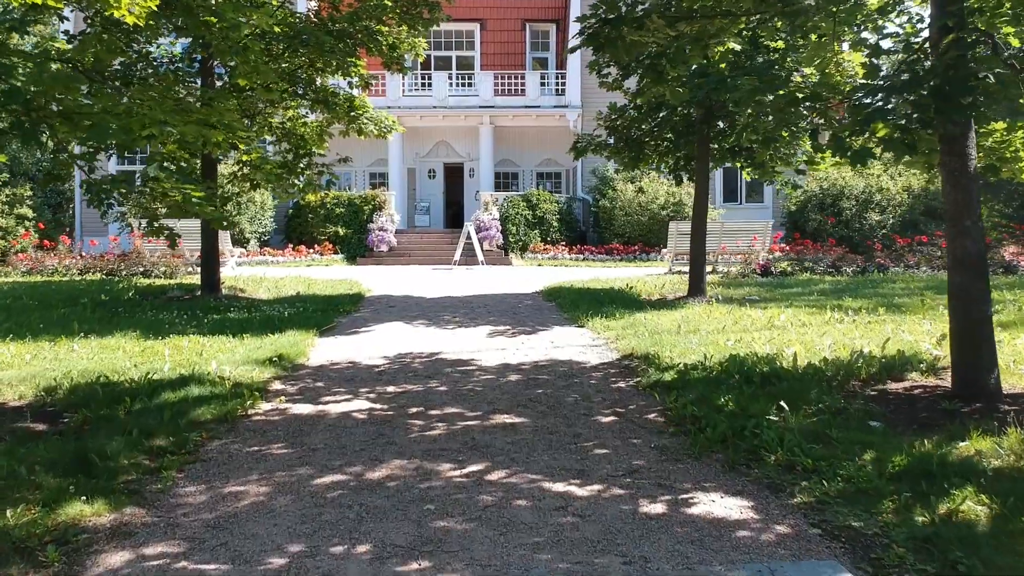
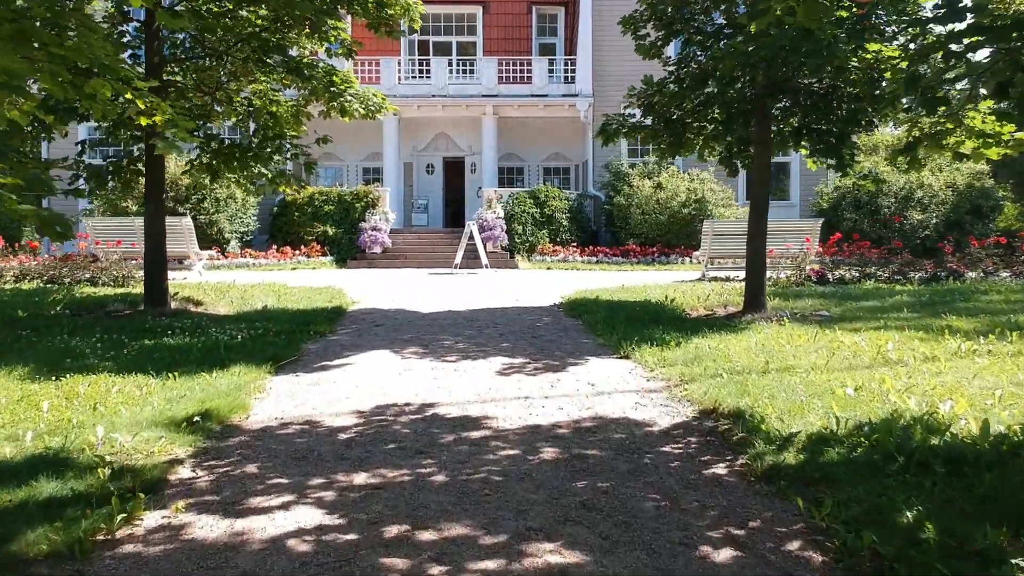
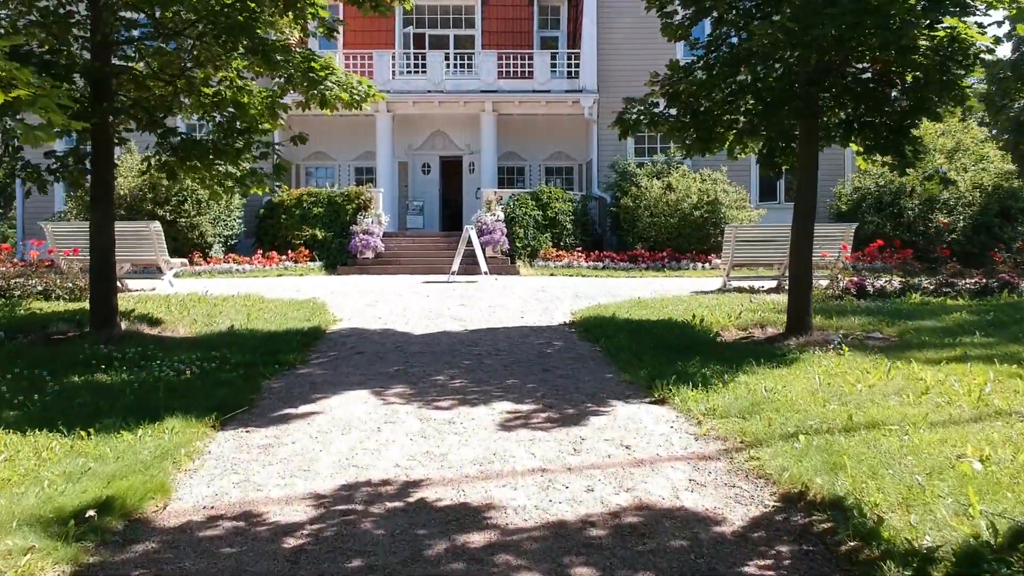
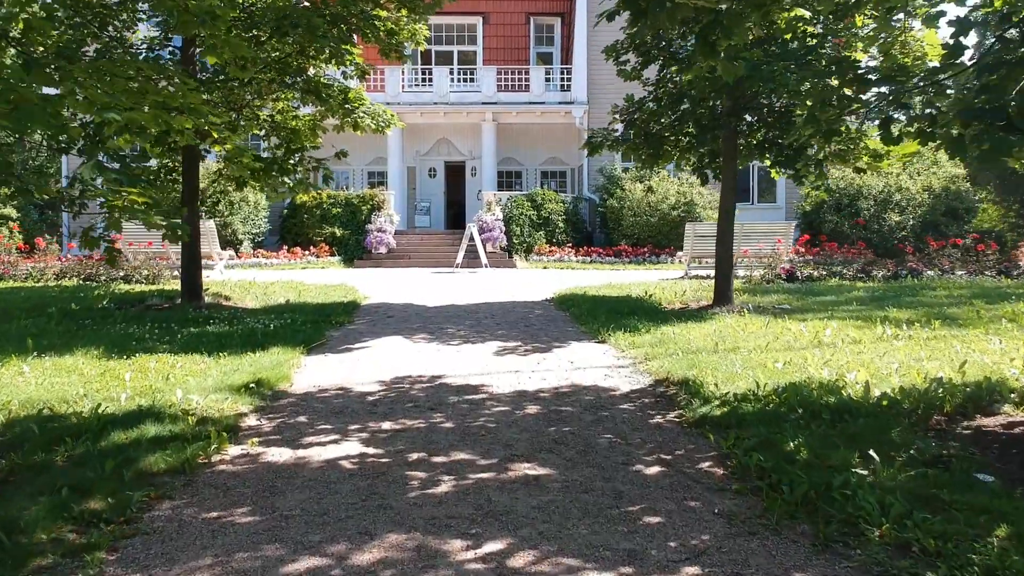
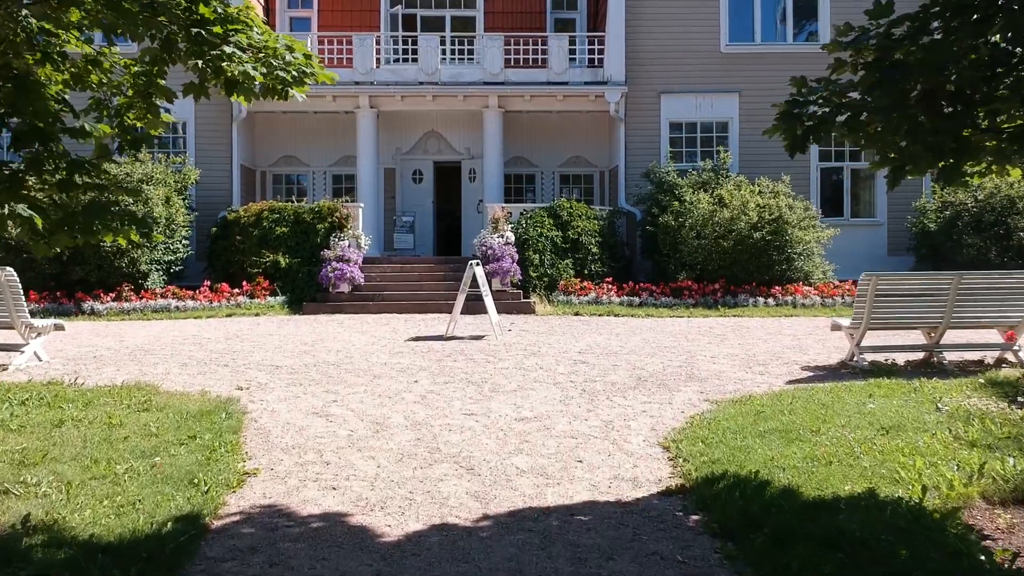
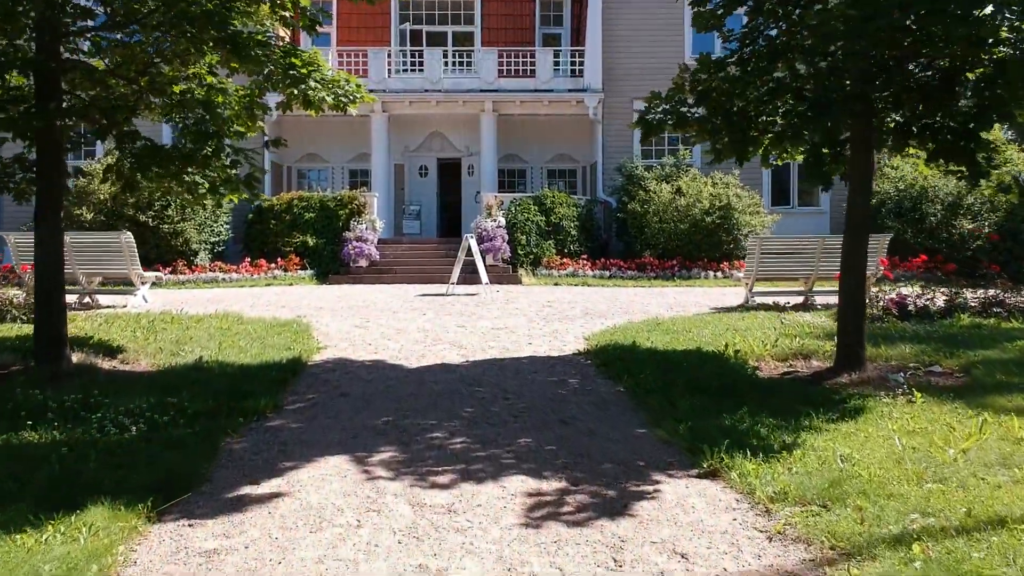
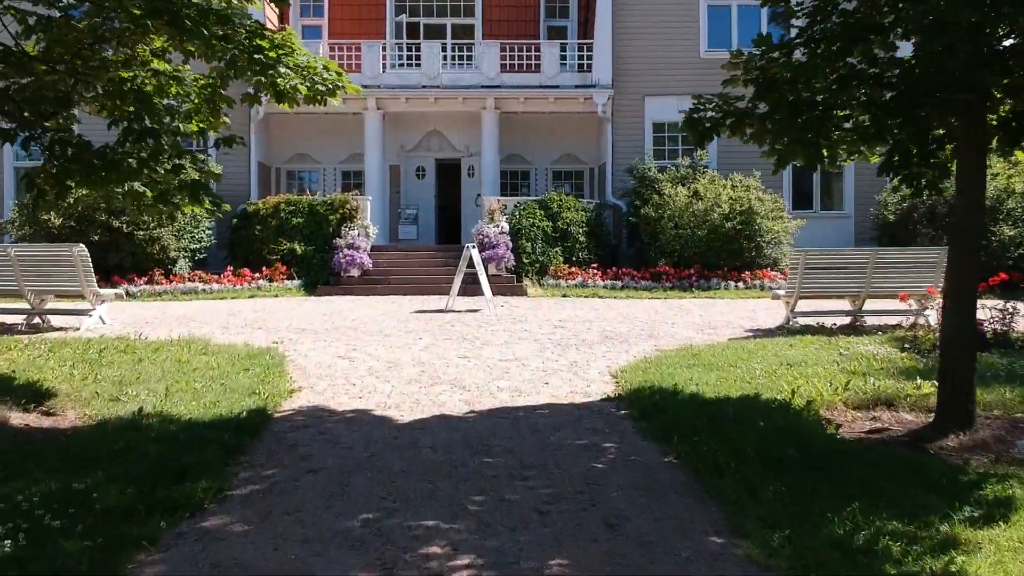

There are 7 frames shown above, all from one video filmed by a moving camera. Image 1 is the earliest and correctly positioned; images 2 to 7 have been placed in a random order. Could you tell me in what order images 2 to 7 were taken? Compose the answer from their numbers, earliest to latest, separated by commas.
4, 2, 3, 6, 7, 5
